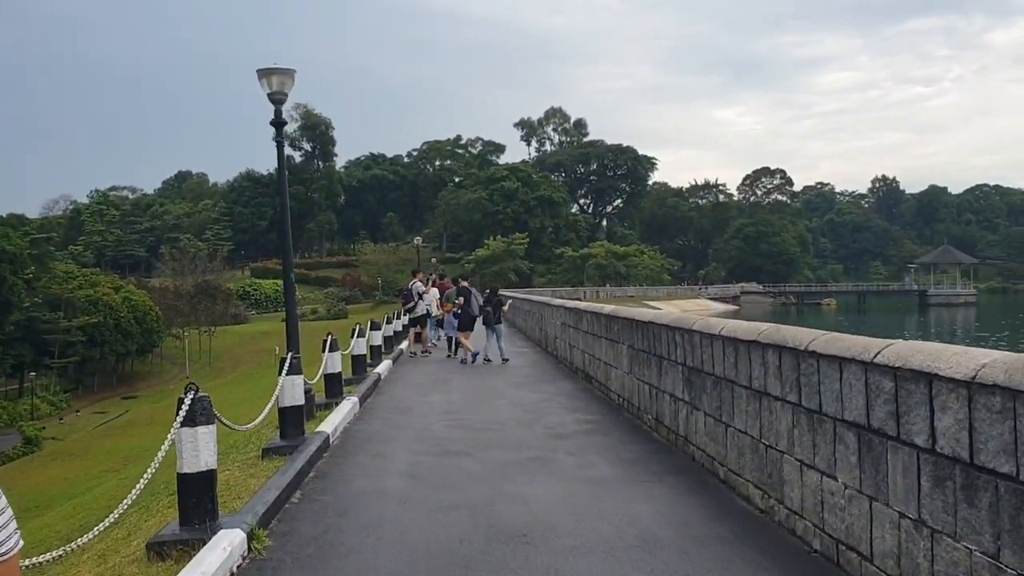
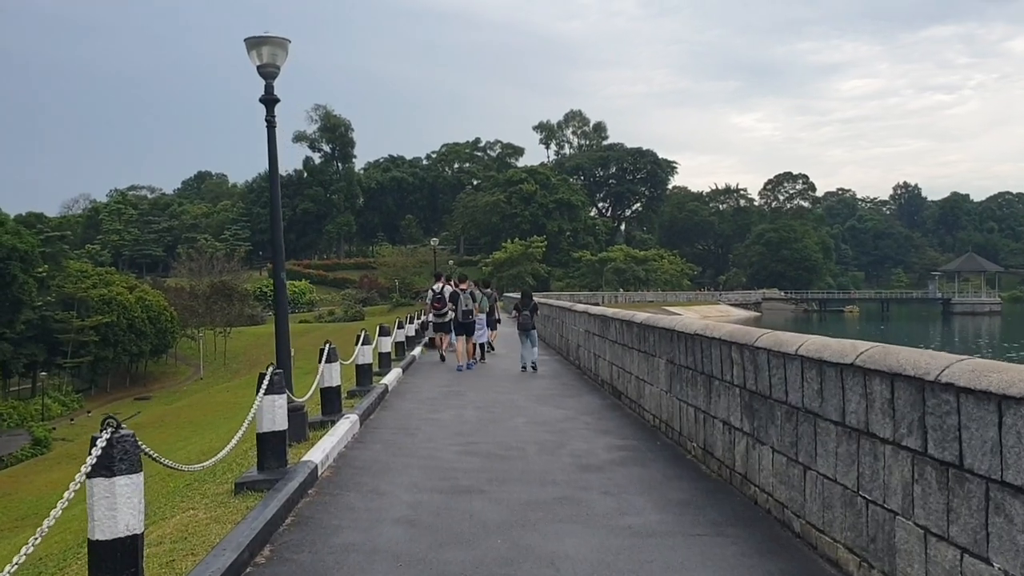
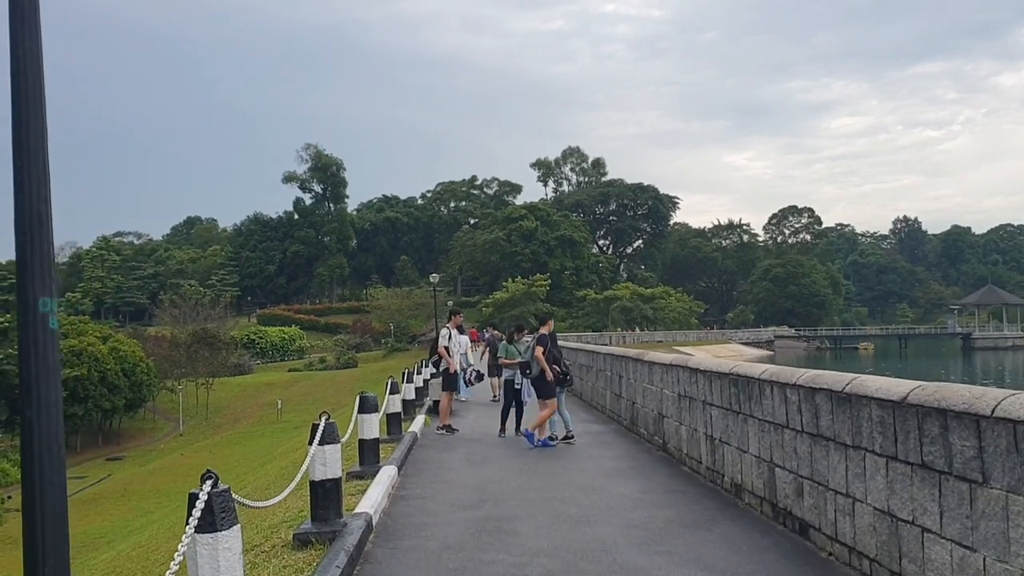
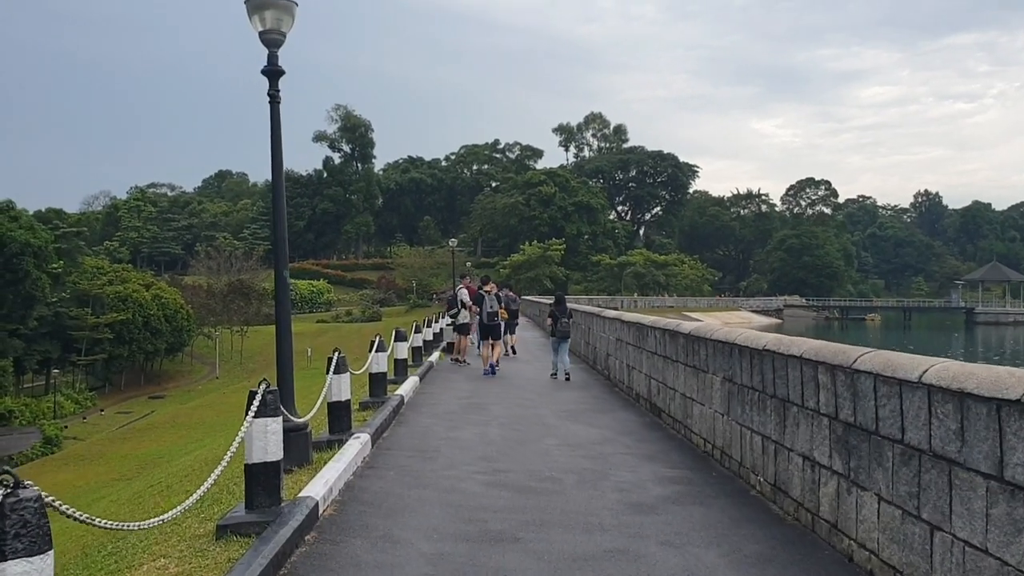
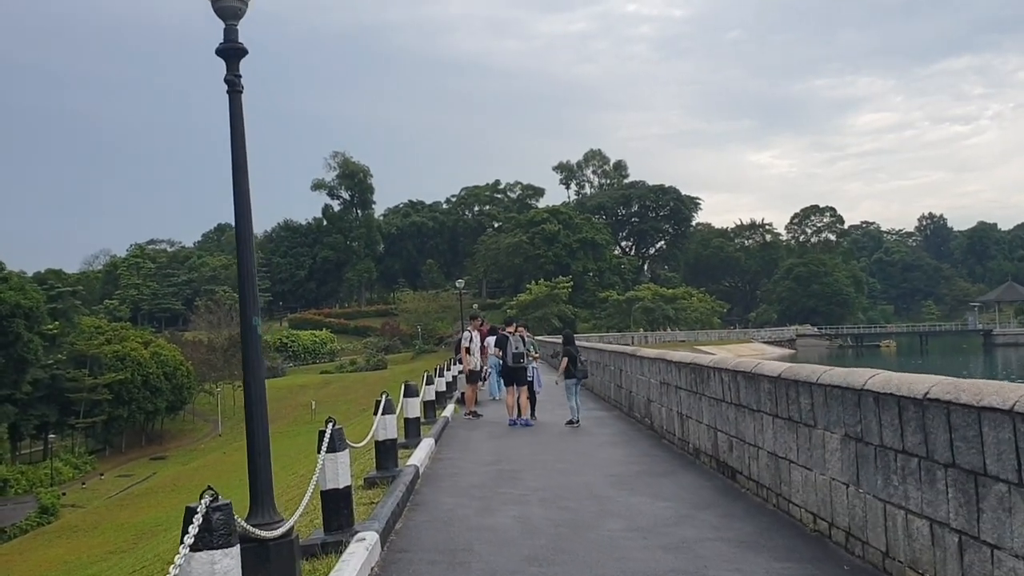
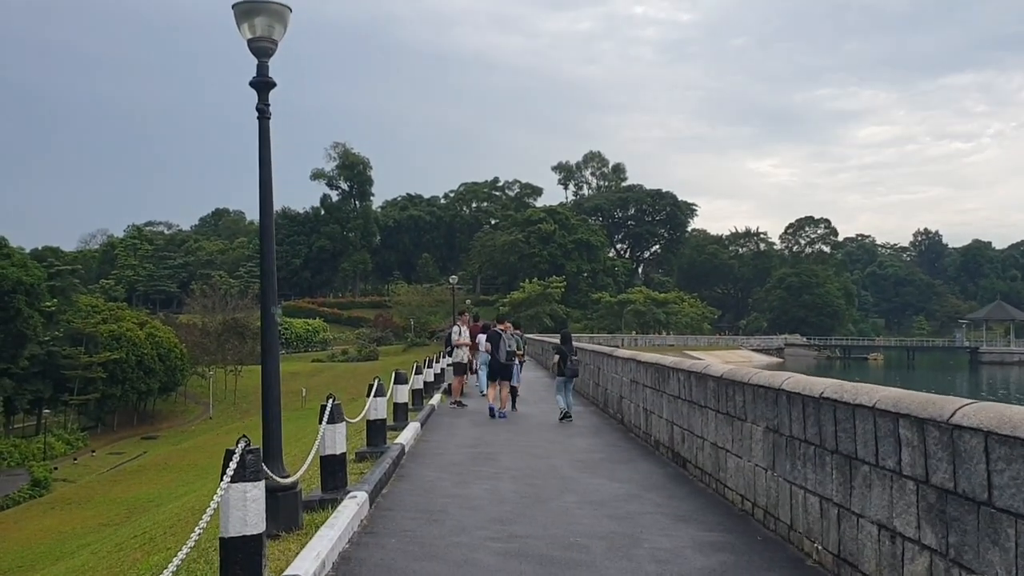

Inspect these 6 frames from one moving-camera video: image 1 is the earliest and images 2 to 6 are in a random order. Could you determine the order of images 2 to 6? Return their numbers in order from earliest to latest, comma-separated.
2, 4, 6, 5, 3
